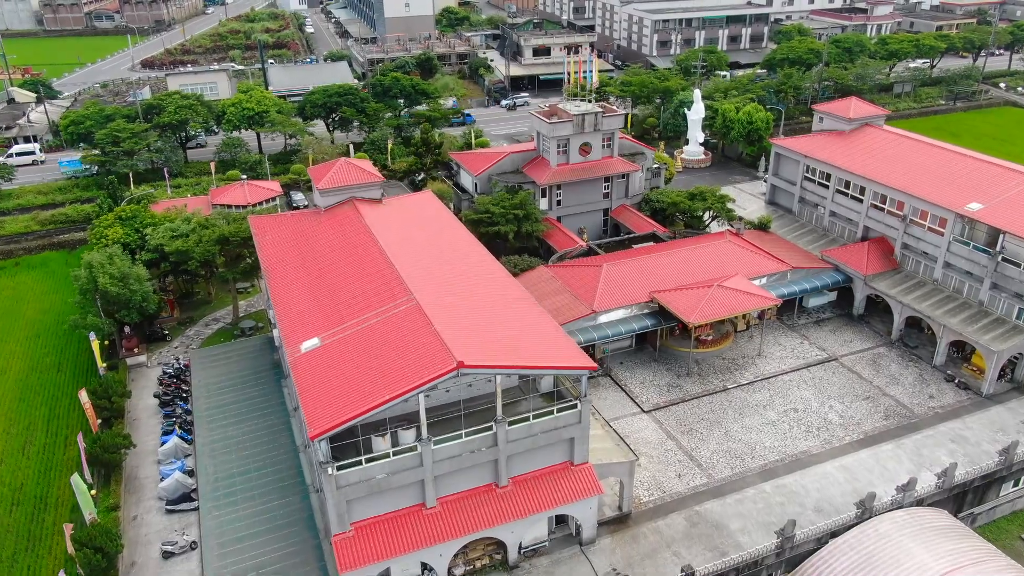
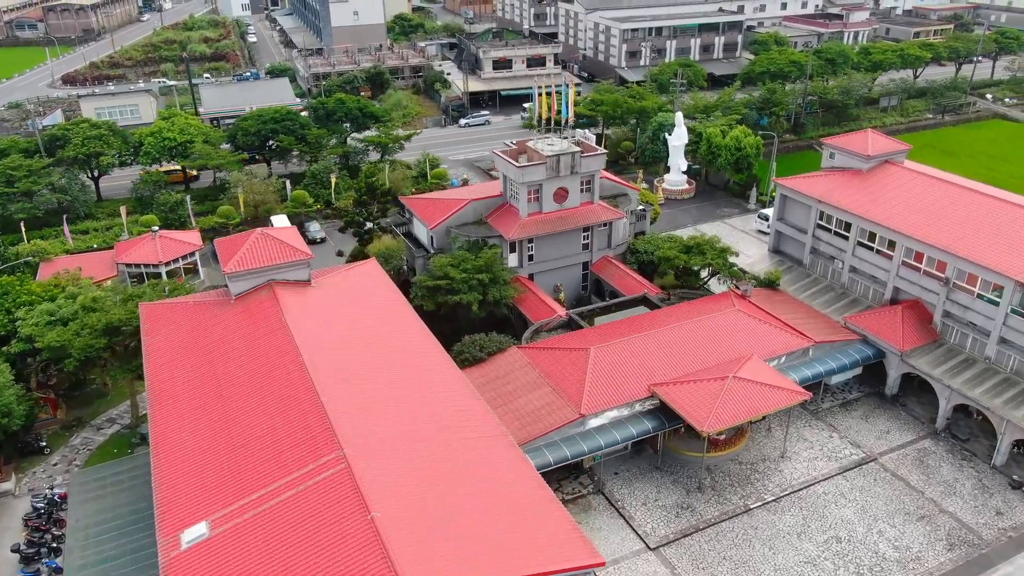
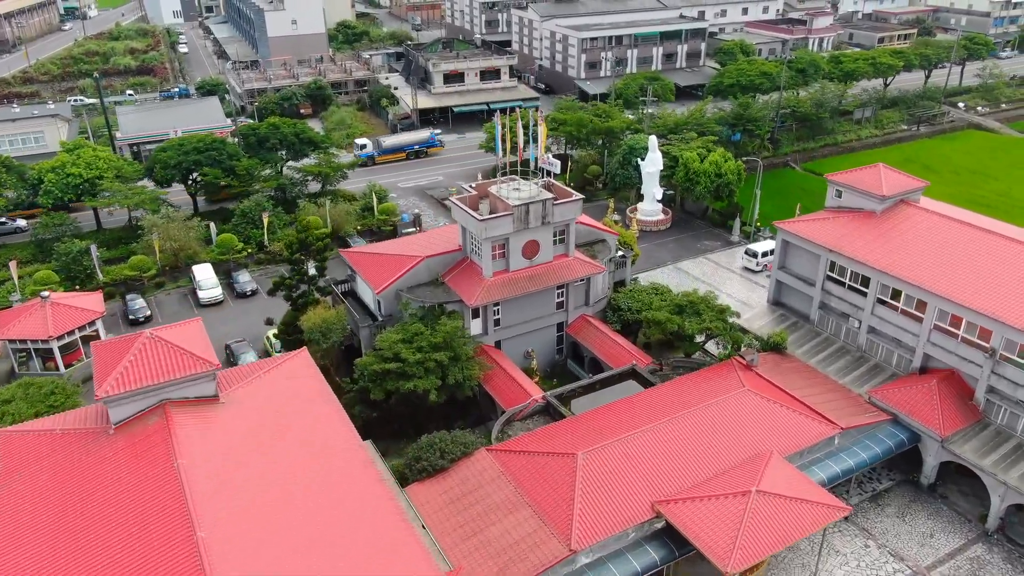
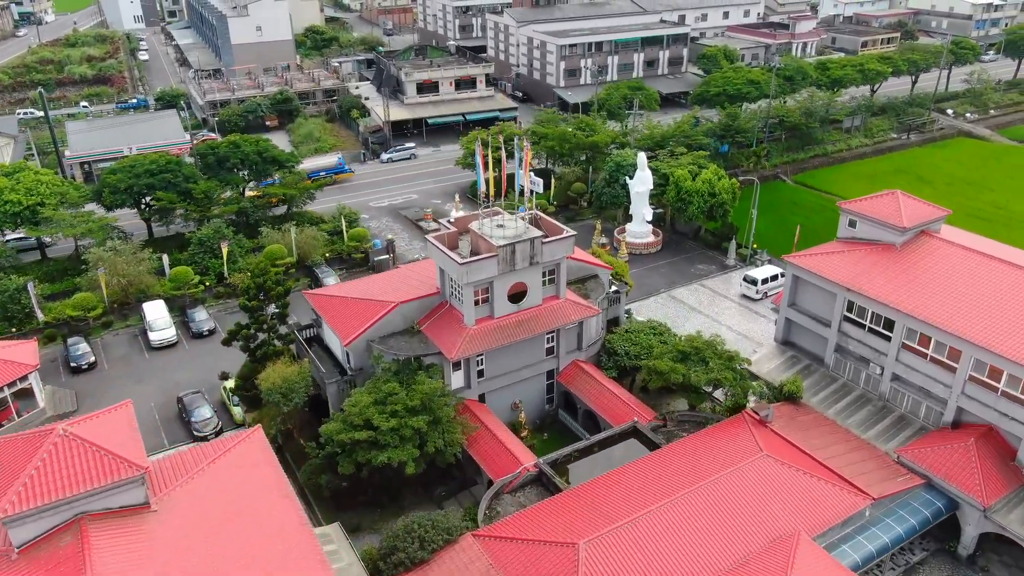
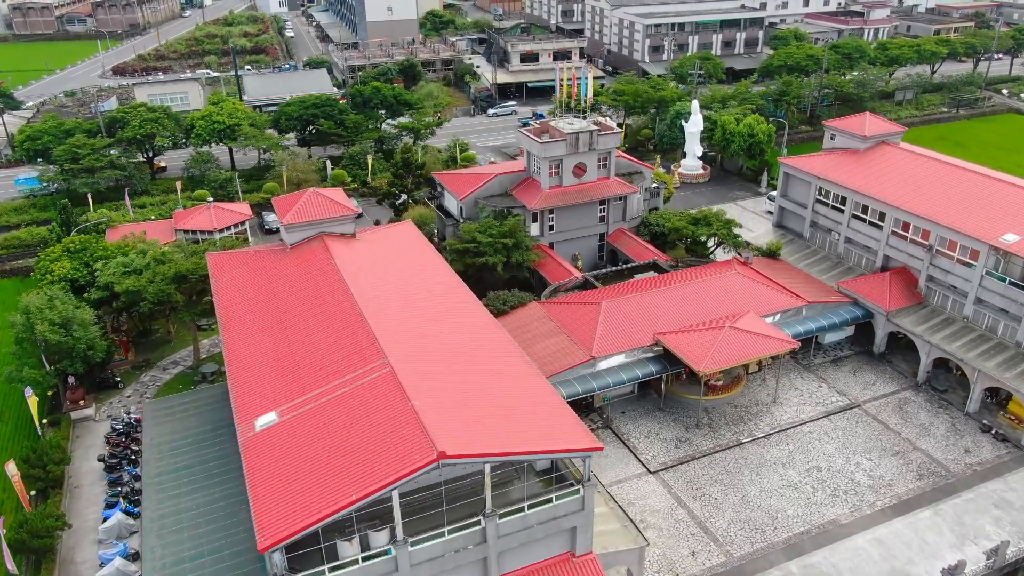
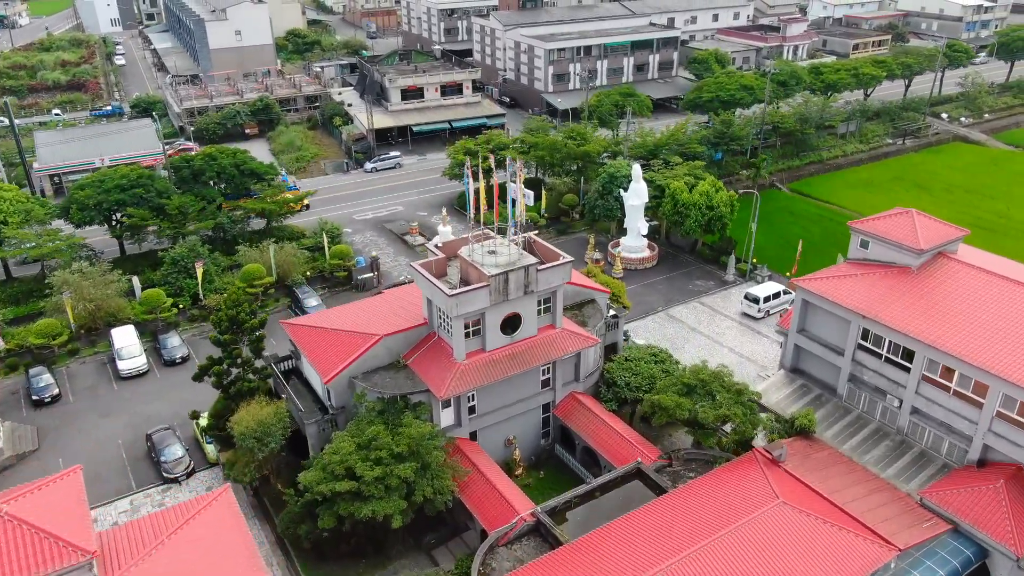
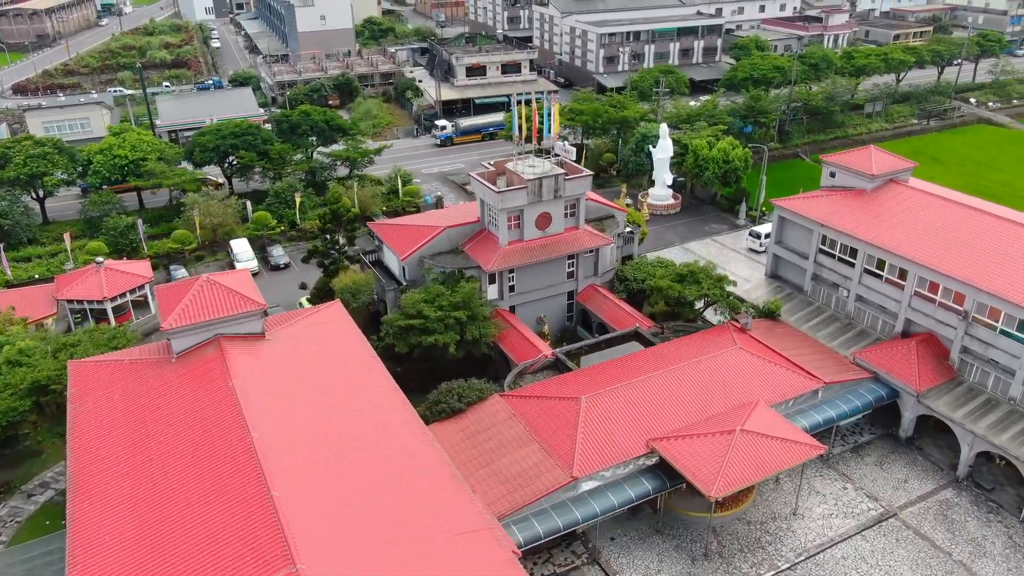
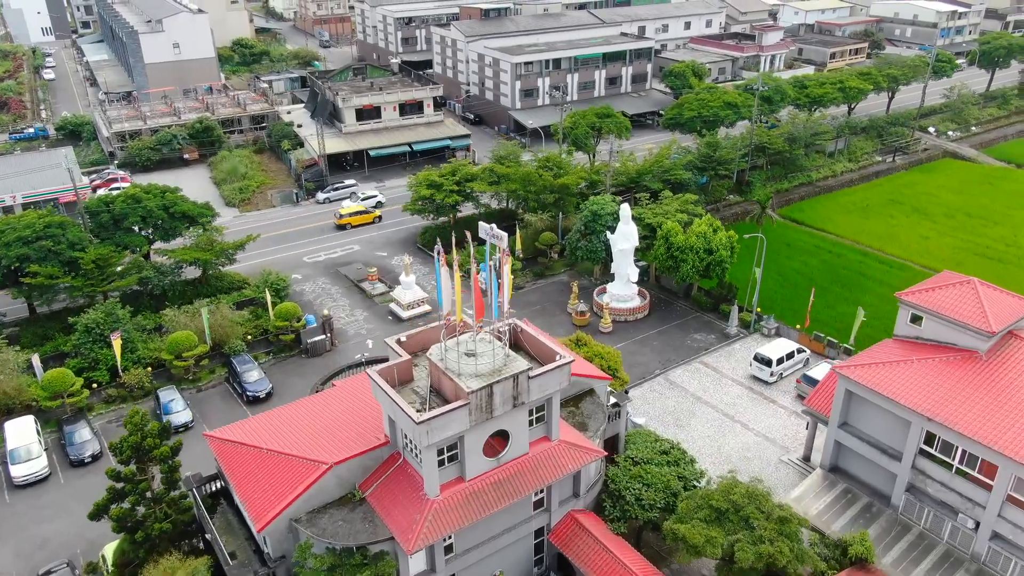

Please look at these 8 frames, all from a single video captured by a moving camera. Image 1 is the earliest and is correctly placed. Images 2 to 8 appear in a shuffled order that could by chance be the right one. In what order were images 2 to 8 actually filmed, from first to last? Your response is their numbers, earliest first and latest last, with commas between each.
5, 2, 7, 3, 4, 6, 8
